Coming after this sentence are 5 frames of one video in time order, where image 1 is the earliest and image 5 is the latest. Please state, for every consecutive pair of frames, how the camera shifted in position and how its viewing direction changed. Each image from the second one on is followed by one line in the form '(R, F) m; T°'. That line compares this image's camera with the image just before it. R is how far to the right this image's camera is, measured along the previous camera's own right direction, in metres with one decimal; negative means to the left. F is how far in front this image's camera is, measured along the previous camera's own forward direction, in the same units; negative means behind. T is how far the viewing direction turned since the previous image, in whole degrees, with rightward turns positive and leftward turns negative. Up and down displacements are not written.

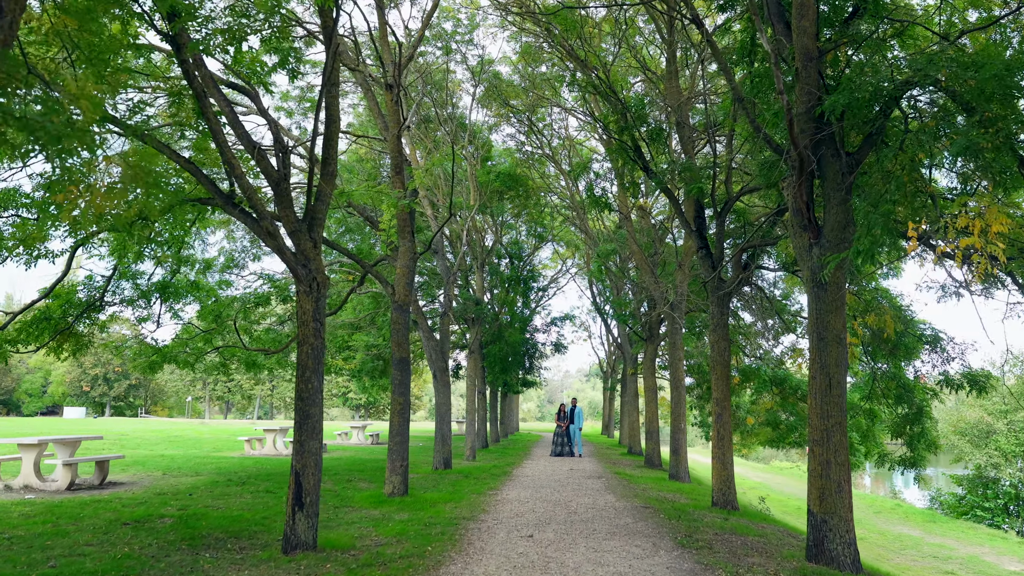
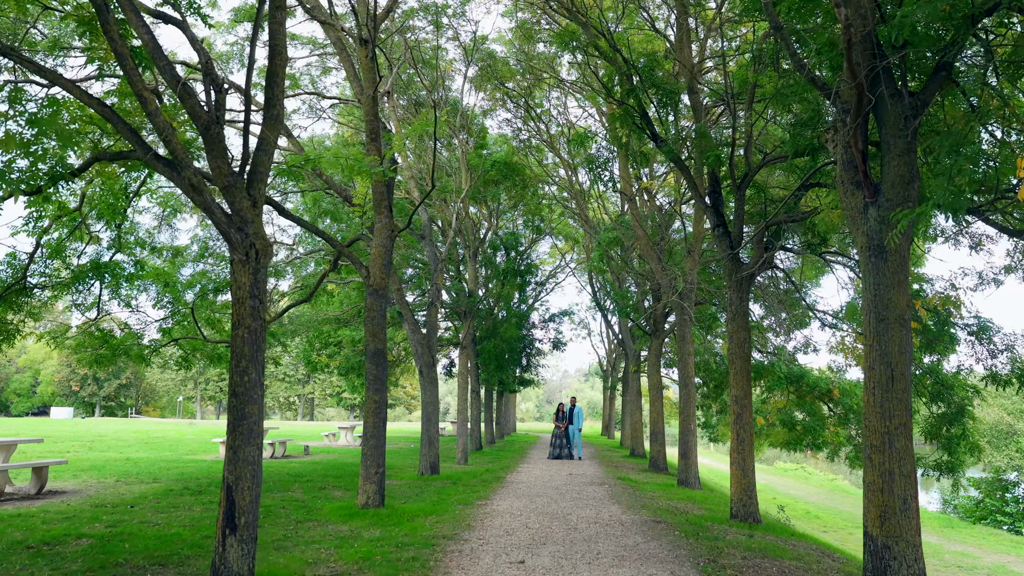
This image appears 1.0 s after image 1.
(+0.1, +1.5) m; 0°
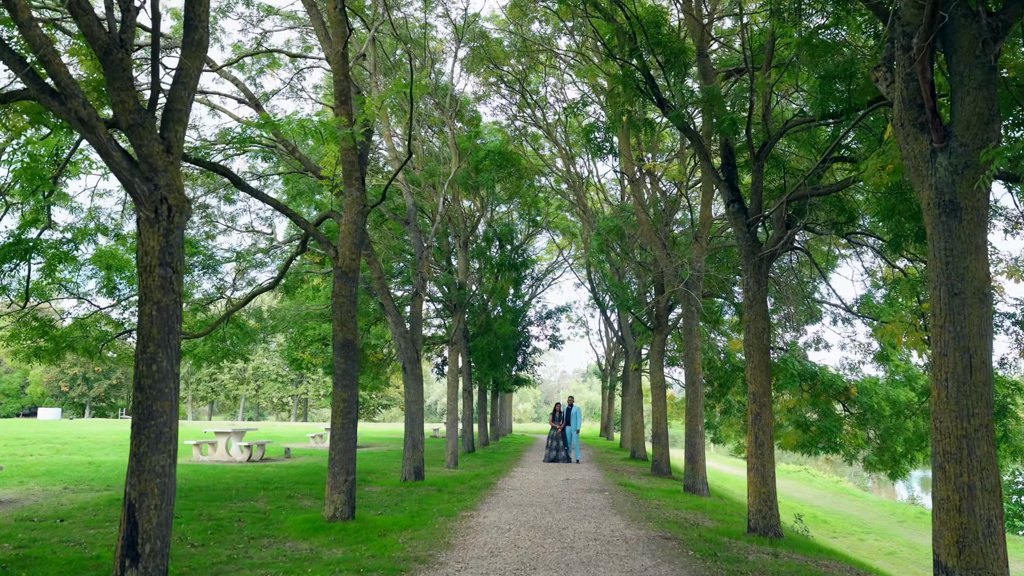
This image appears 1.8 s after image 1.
(+0.1, +1.3) m; 0°
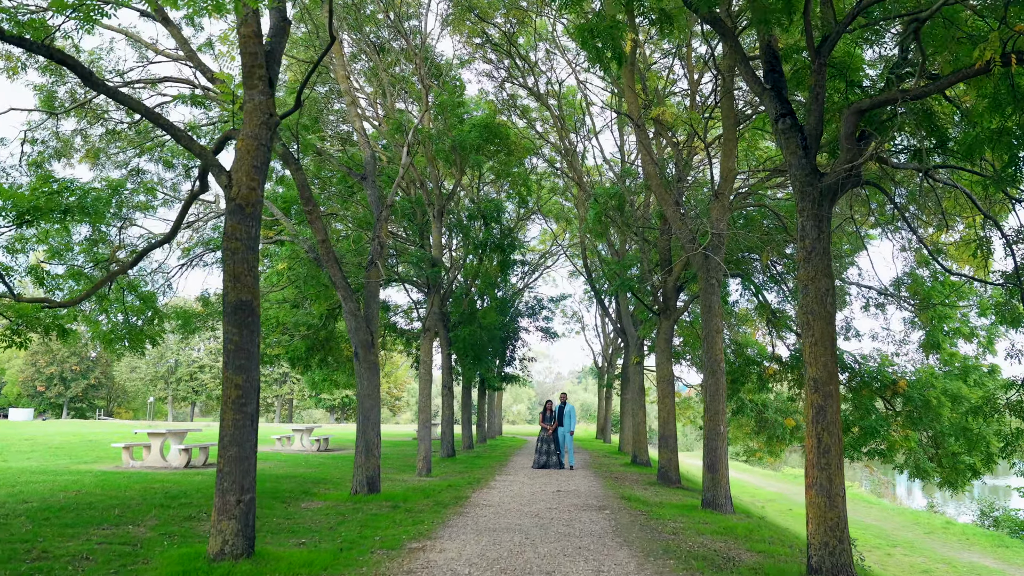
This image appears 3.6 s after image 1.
(+0.2, +2.7) m; 0°
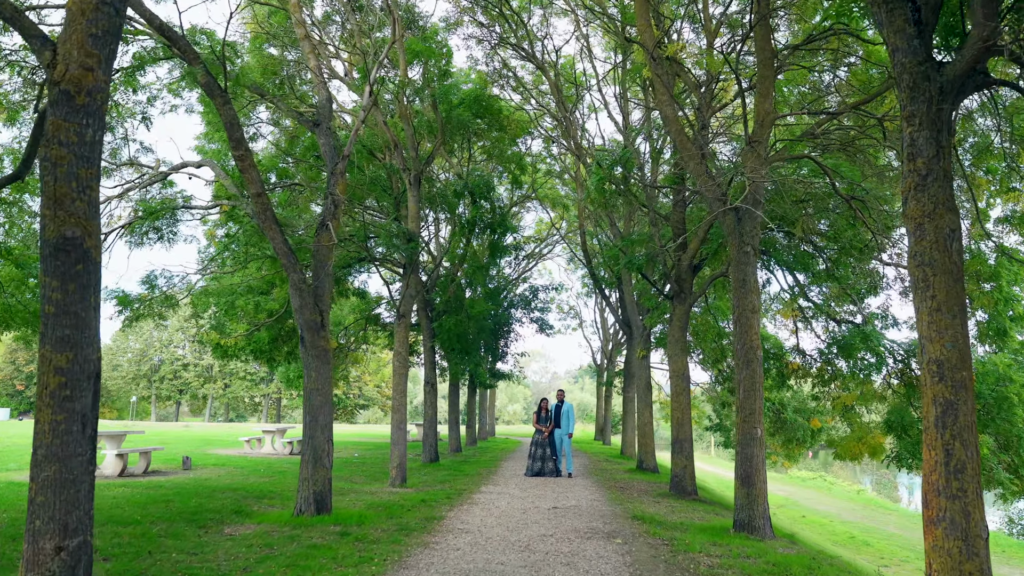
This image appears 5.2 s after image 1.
(+0.1, +2.3) m; 0°
